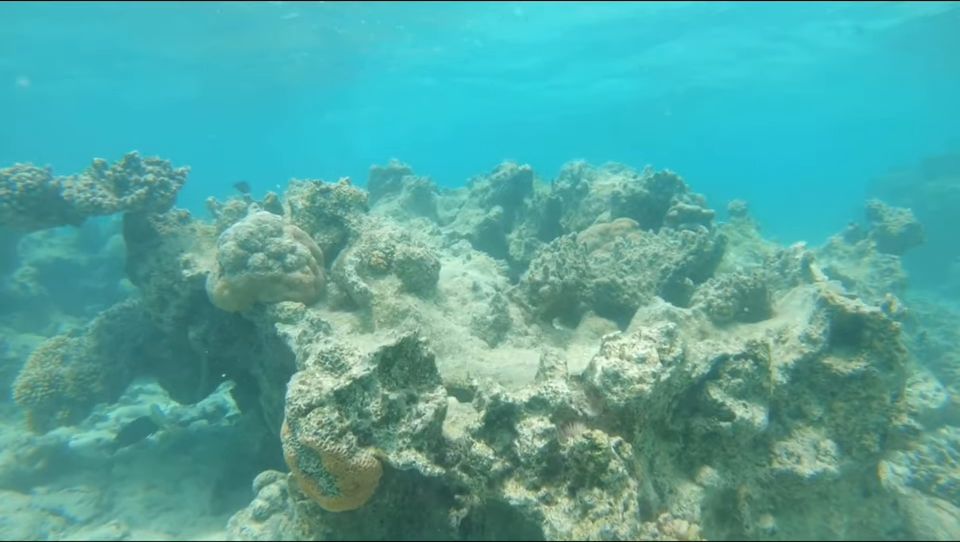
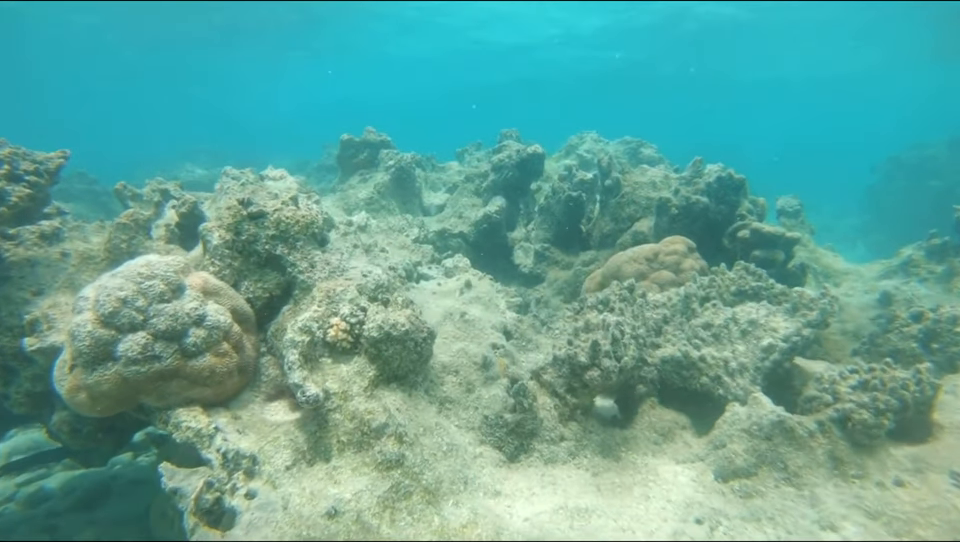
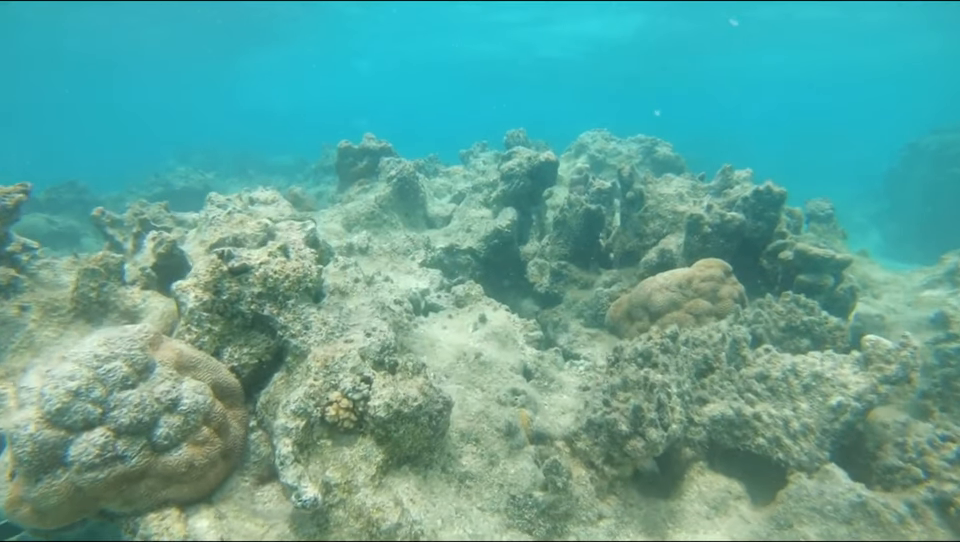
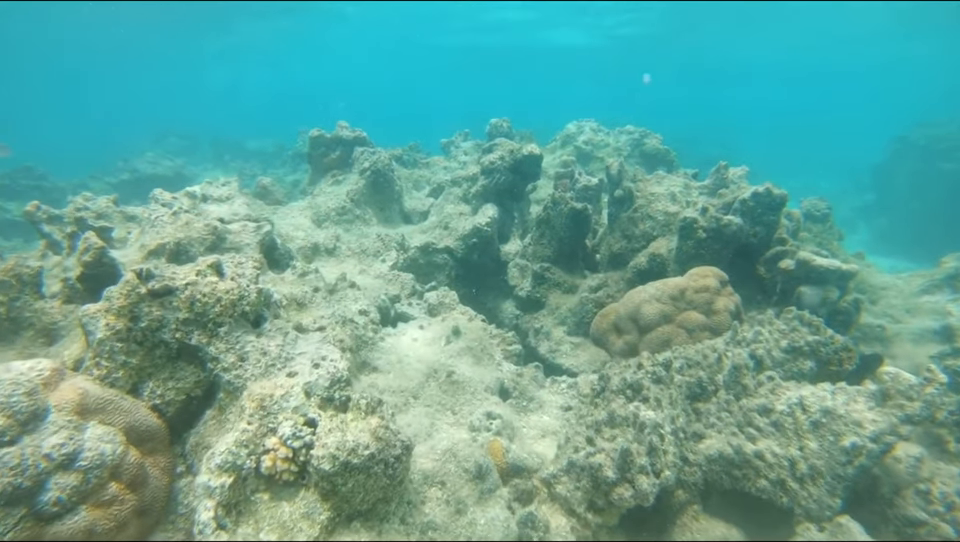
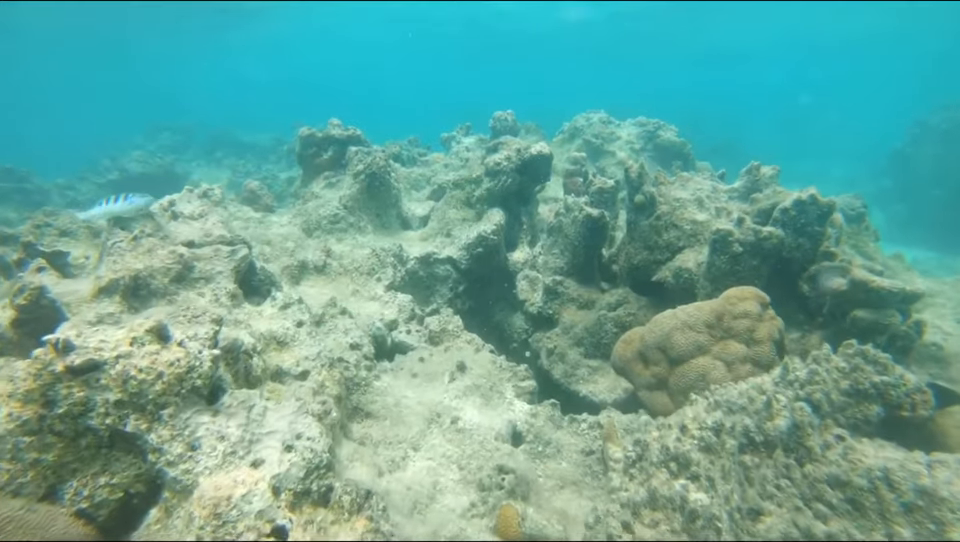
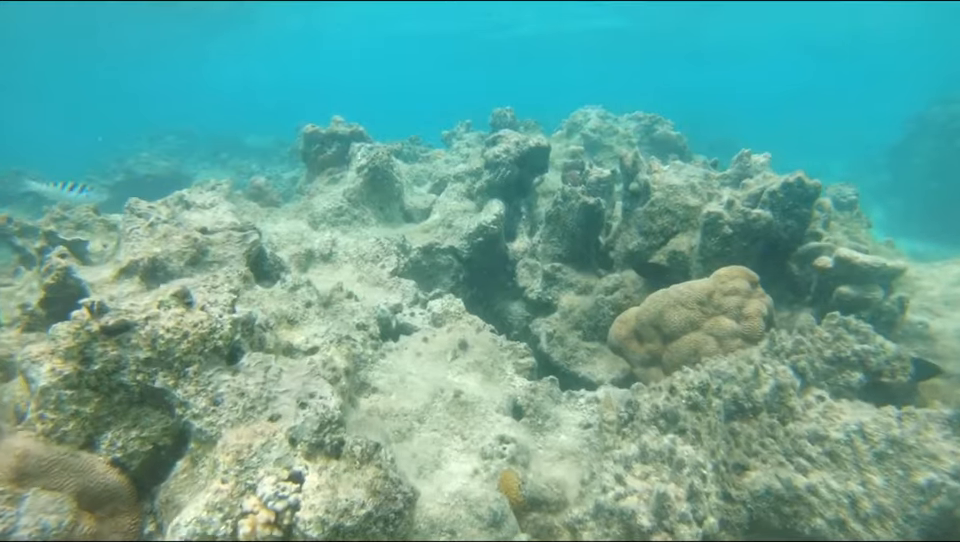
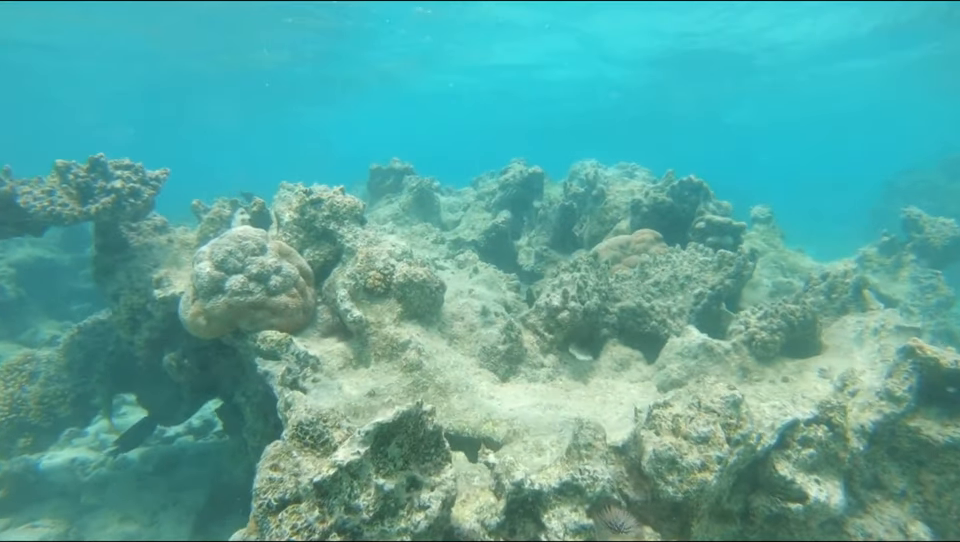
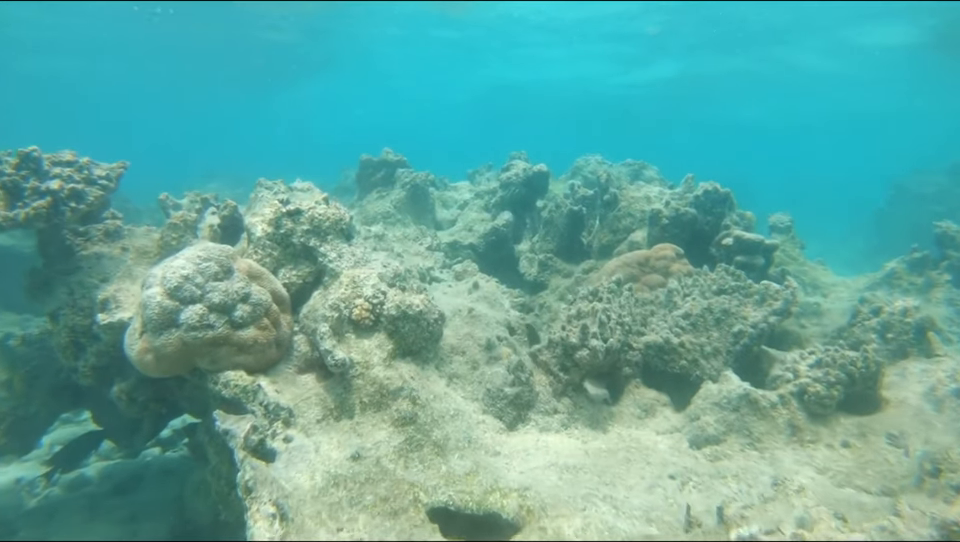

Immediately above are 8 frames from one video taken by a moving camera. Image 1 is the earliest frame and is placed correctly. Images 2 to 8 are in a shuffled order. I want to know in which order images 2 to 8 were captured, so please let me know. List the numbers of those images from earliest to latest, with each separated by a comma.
7, 8, 2, 3, 4, 6, 5
